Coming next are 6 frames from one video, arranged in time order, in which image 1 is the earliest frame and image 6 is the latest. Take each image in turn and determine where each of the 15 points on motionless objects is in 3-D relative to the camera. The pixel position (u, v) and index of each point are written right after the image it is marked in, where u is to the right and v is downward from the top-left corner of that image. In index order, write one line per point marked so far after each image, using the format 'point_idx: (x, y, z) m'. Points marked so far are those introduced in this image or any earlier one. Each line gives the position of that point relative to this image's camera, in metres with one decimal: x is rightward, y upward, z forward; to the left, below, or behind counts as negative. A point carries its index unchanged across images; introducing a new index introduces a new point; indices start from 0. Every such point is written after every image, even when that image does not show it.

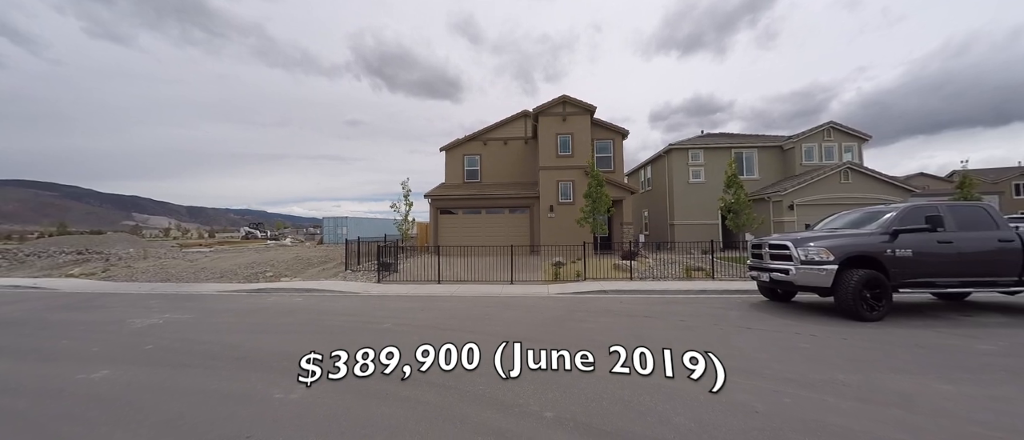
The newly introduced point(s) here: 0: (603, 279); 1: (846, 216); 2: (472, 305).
0: (+3.2, -2.2, +11.2) m
1: (+8.7, +0.1, +8.0) m
2: (-1.0, -2.2, +7.8) m
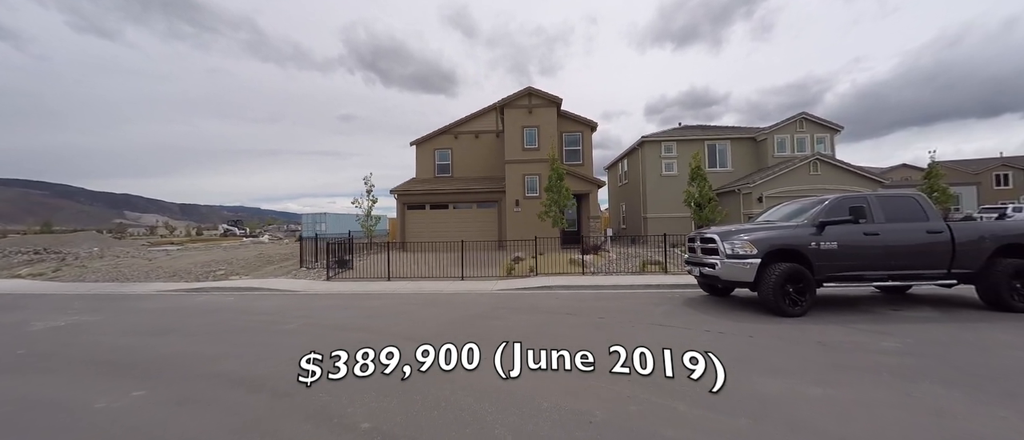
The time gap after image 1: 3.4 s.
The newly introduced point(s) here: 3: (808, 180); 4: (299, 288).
0: (+1.5, -2.0, +11.0) m
1: (+6.9, +0.3, +7.8) m
2: (-2.7, -2.1, +7.6) m
3: (+17.5, +2.4, +18.2) m
4: (-6.7, -2.2, +9.7) m
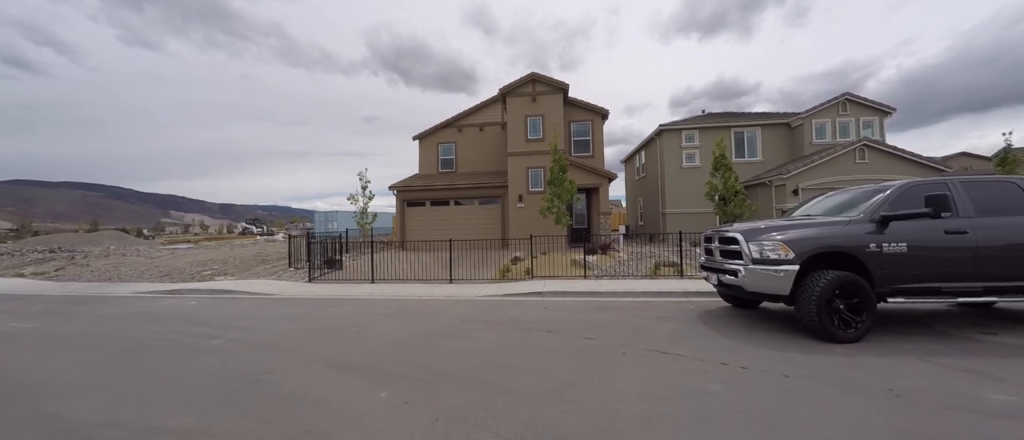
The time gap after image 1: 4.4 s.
0: (+1.3, -1.8, +9.8) m
1: (+6.5, +0.4, +6.3) m
2: (-3.2, -2.0, +6.7) m
3: (+17.6, +2.6, +15.9) m
4: (-7.0, -2.1, +9.1) m
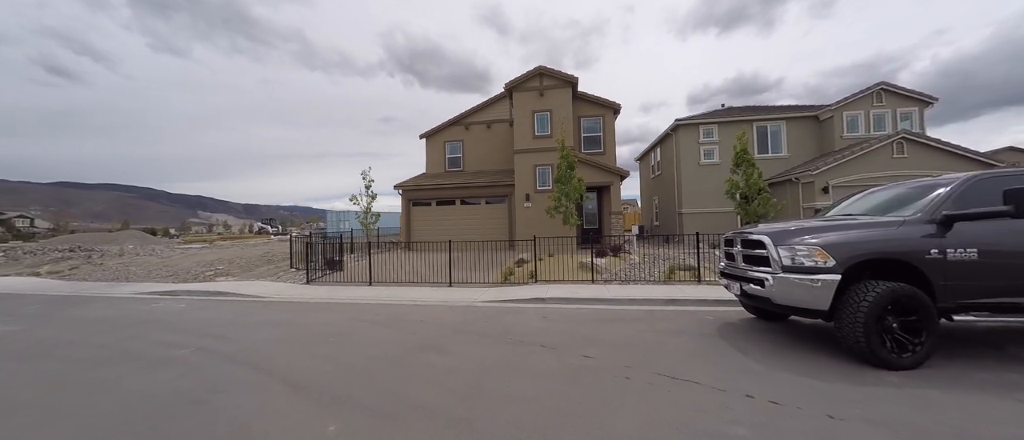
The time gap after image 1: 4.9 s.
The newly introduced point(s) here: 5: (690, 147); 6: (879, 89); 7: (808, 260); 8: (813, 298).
0: (+1.3, -1.8, +9.2) m
1: (+6.4, +0.4, +5.5) m
2: (-3.2, -2.0, +6.3) m
3: (+18.0, +2.6, +14.6) m
4: (-7.0, -2.1, +8.8) m
5: (+10.6, +4.4, +18.3) m
6: (+20.2, +7.2, +17.0) m
7: (+4.1, -0.5, +4.2) m
8: (+4.0, -1.0, +4.1) m
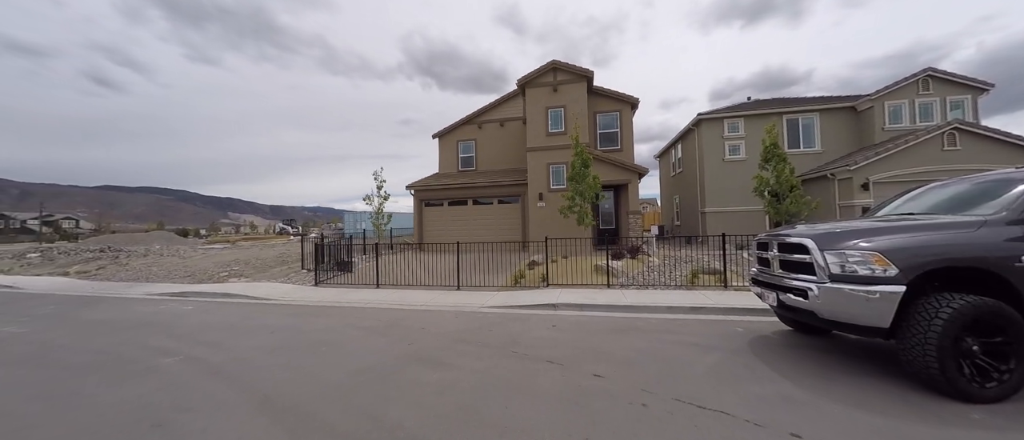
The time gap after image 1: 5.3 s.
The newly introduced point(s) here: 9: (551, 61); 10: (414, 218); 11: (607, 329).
0: (+1.6, -1.8, +8.7) m
1: (+6.5, +0.4, +4.7) m
2: (-3.1, -2.0, +6.0) m
3: (+18.5, +2.7, +13.2) m
4: (-6.7, -2.2, +8.7) m
5: (+11.3, +4.4, +17.3) m
6: (+20.9, +7.3, +15.5) m
7: (+4.1, -0.5, +3.5) m
8: (+4.0, -1.0, +3.5) m
9: (+1.9, +7.7, +15.0) m
10: (-5.4, +0.1, +17.1) m
11: (+1.7, -1.9, +5.4) m
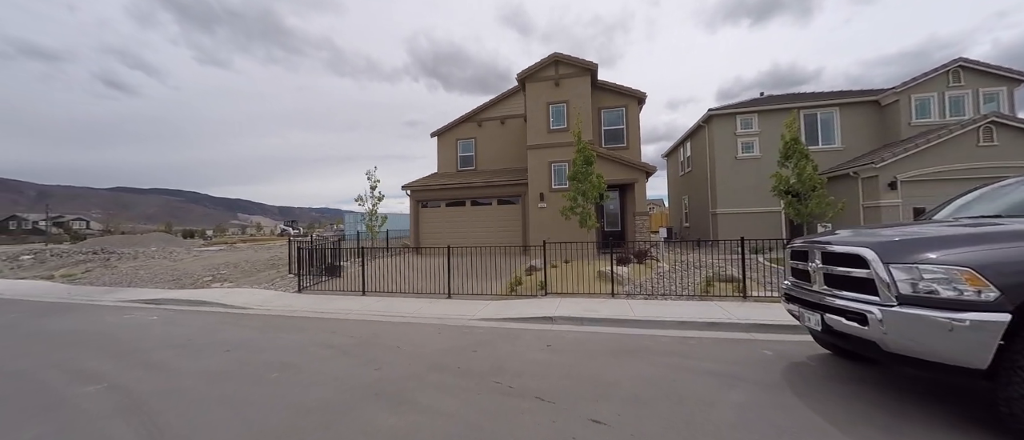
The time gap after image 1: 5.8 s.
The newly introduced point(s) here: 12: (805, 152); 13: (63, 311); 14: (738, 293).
0: (+1.5, -1.9, +7.9) m
1: (+6.3, +0.3, +3.8) m
2: (-3.2, -2.1, +5.3) m
3: (+18.4, +2.6, +12.2) m
4: (-6.8, -2.2, +8.1) m
5: (+11.3, +4.3, +16.4) m
6: (+20.9, +7.2, +14.4) m
7: (+3.9, -0.6, +2.7) m
8: (+3.8, -1.1, +2.7) m
9: (+1.9, +7.7, +14.3) m
10: (-5.4, 0.0, +16.4) m
11: (+1.5, -2.0, +4.7) m
12: (+10.2, +2.3, +10.7) m
13: (-12.0, -2.4, +8.3) m
14: (+5.4, -1.8, +7.4) m
